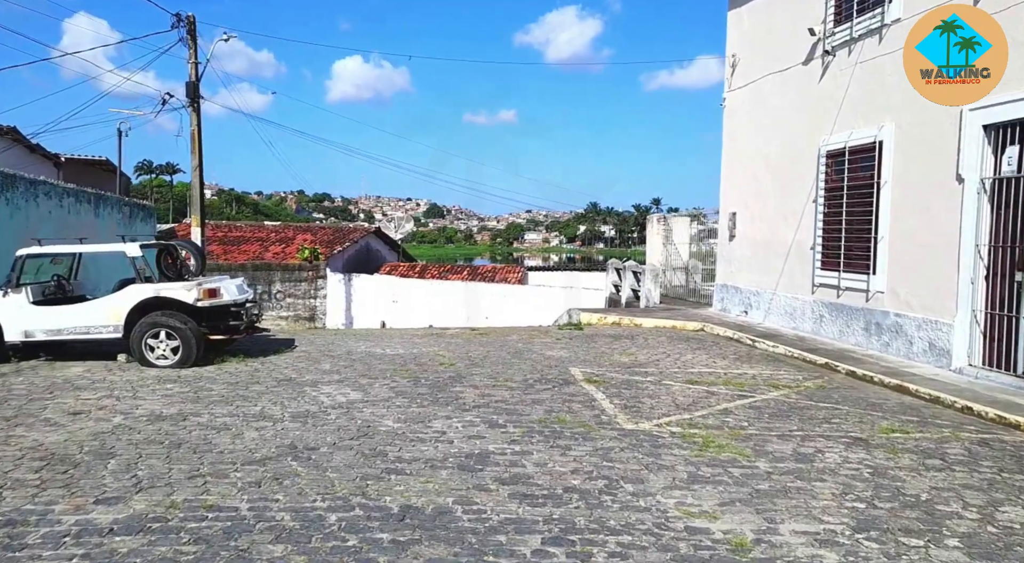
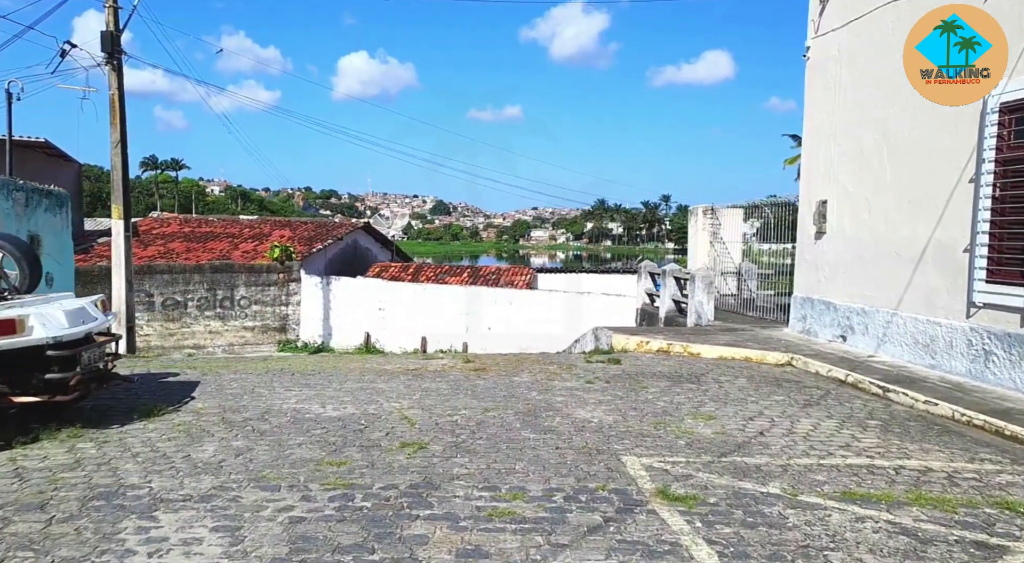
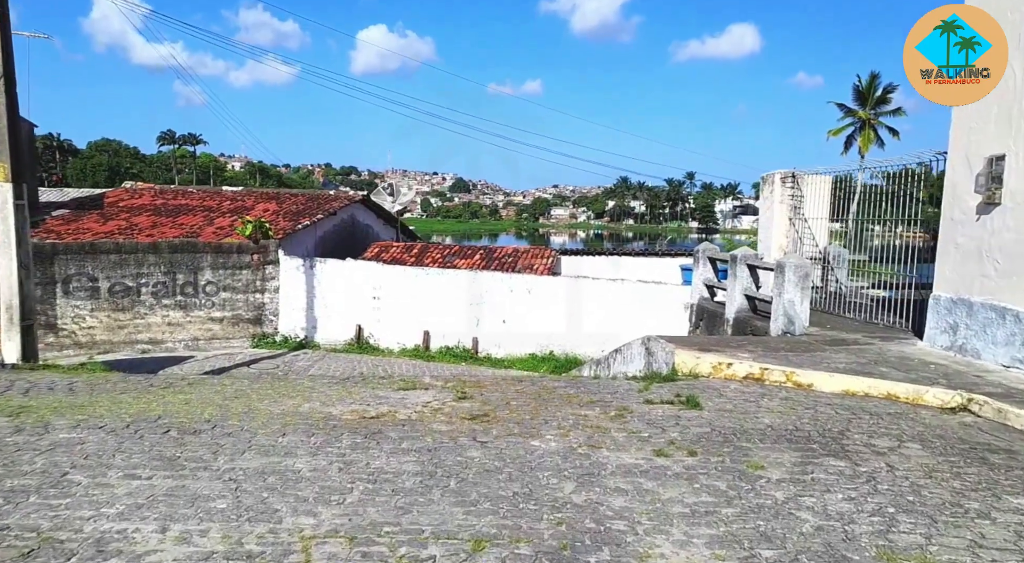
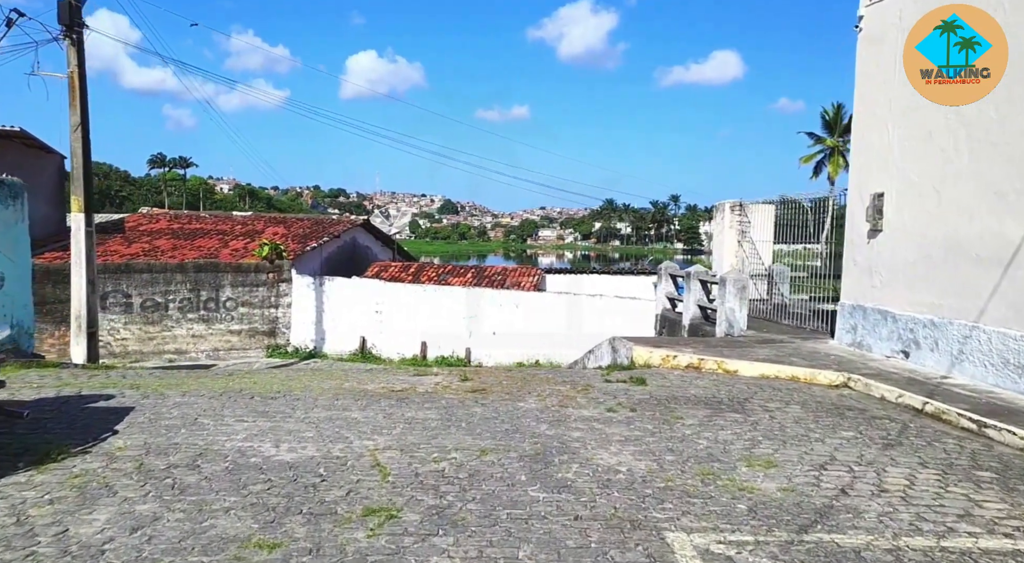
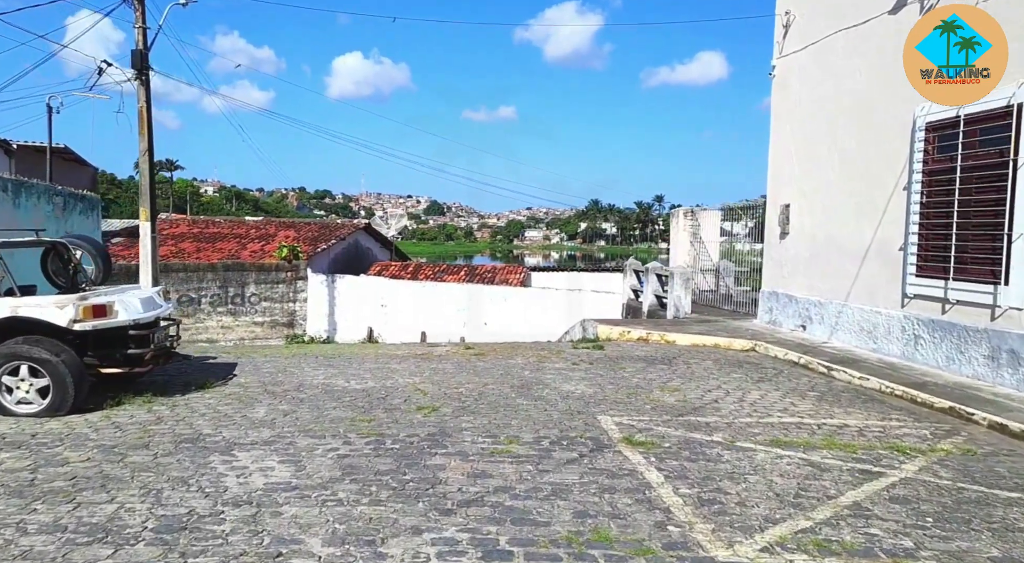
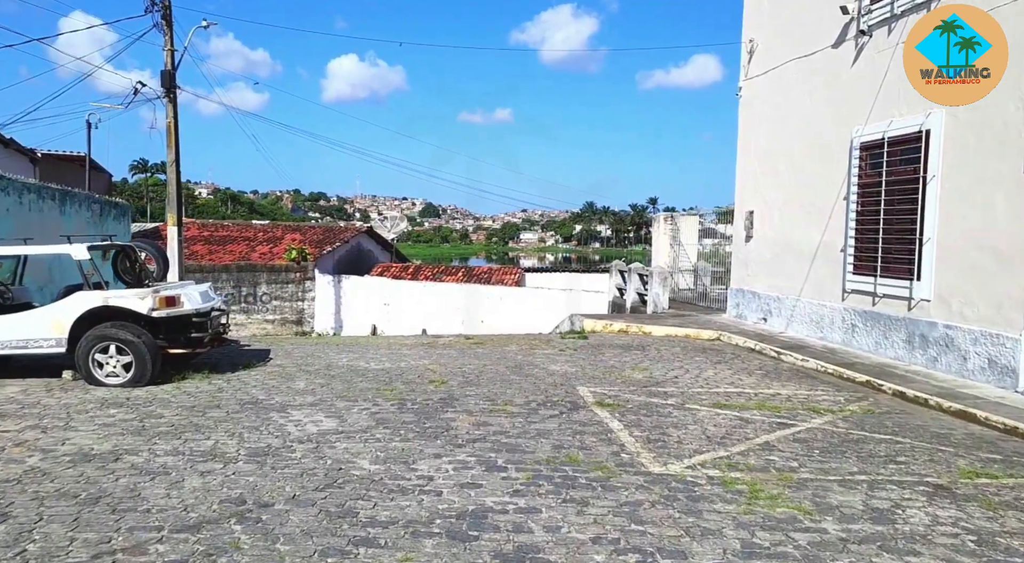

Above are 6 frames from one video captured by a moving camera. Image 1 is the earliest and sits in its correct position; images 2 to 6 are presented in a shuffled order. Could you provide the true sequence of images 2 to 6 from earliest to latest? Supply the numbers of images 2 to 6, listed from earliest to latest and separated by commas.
6, 5, 2, 4, 3
